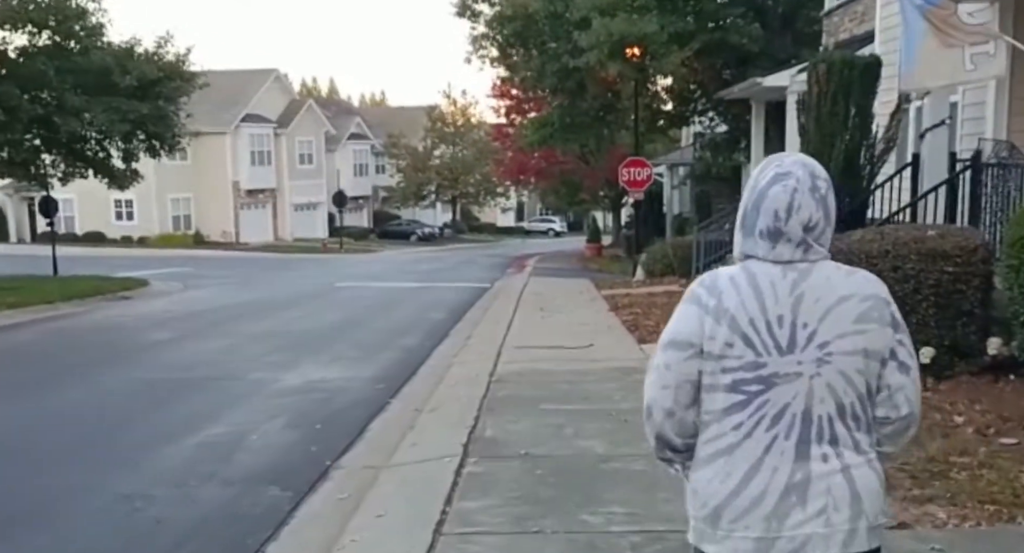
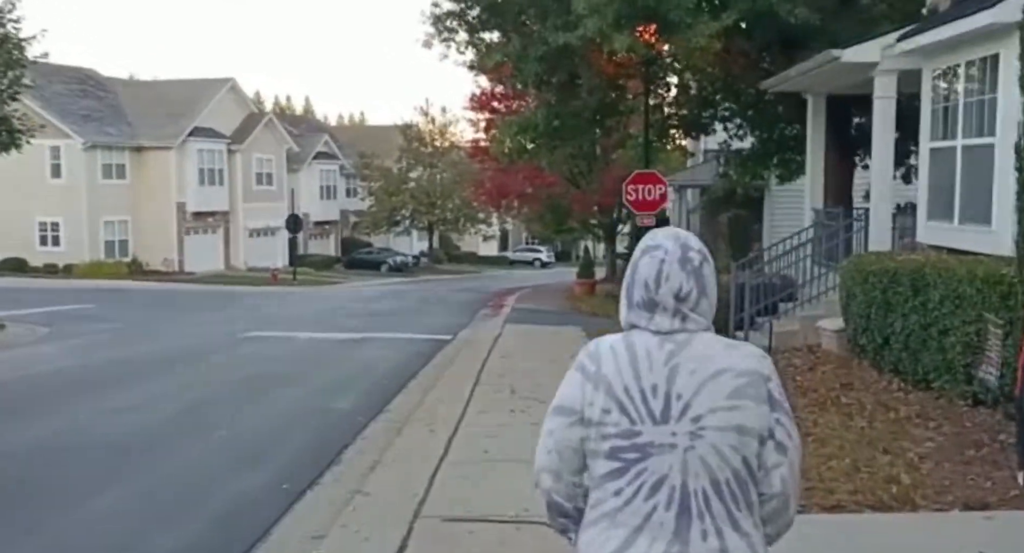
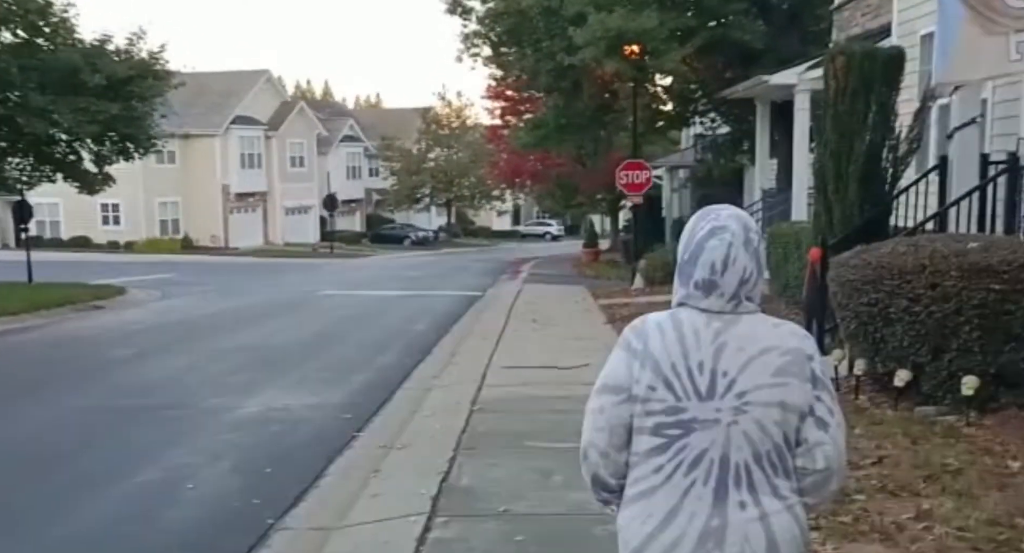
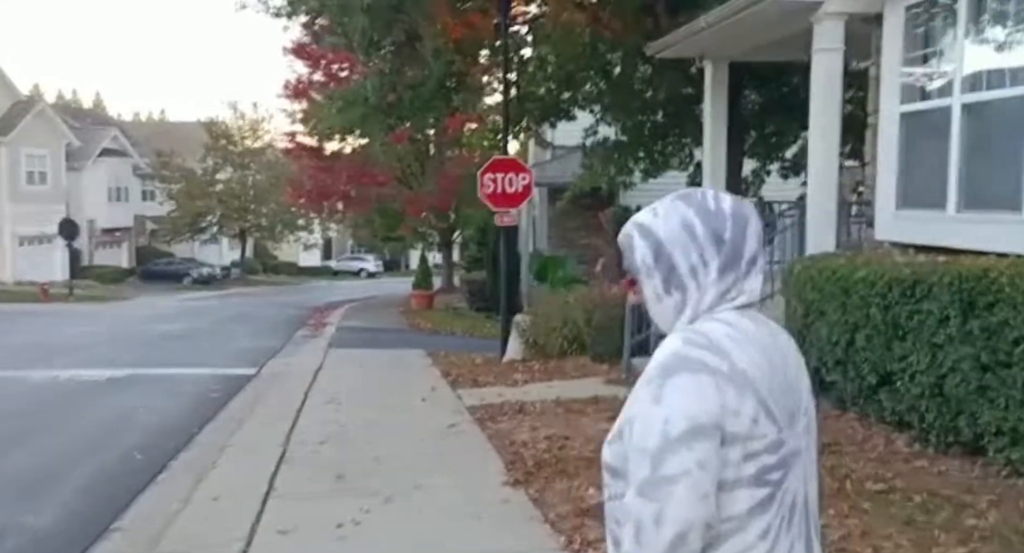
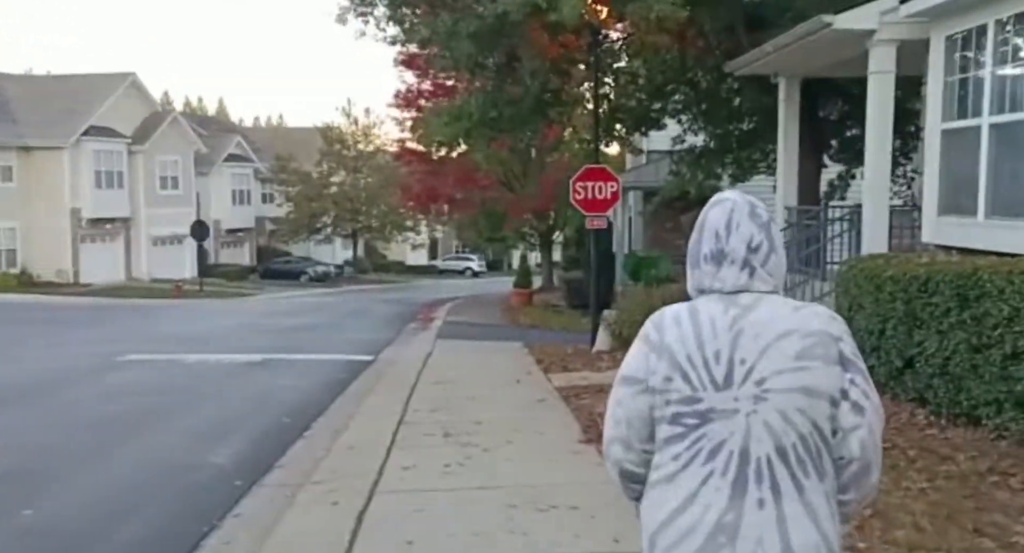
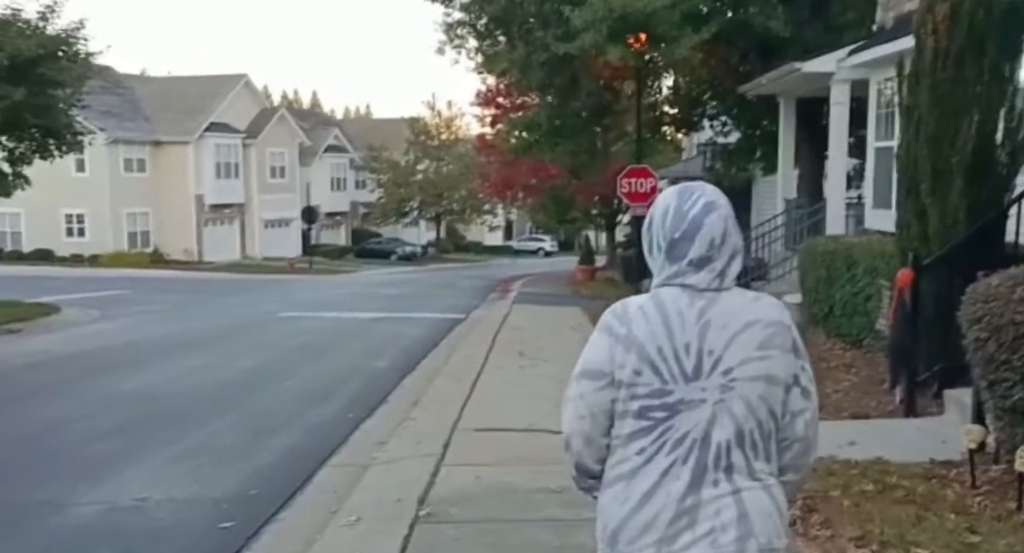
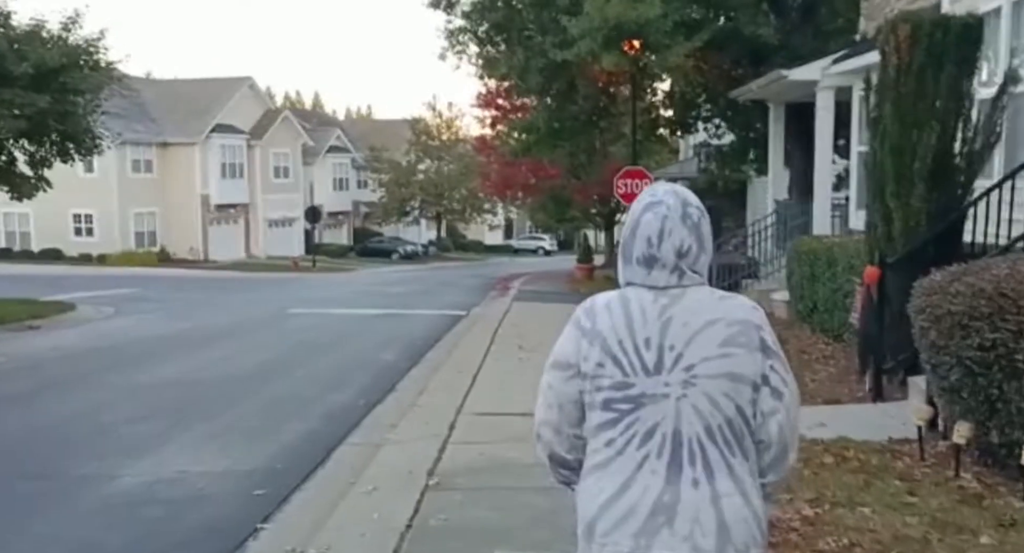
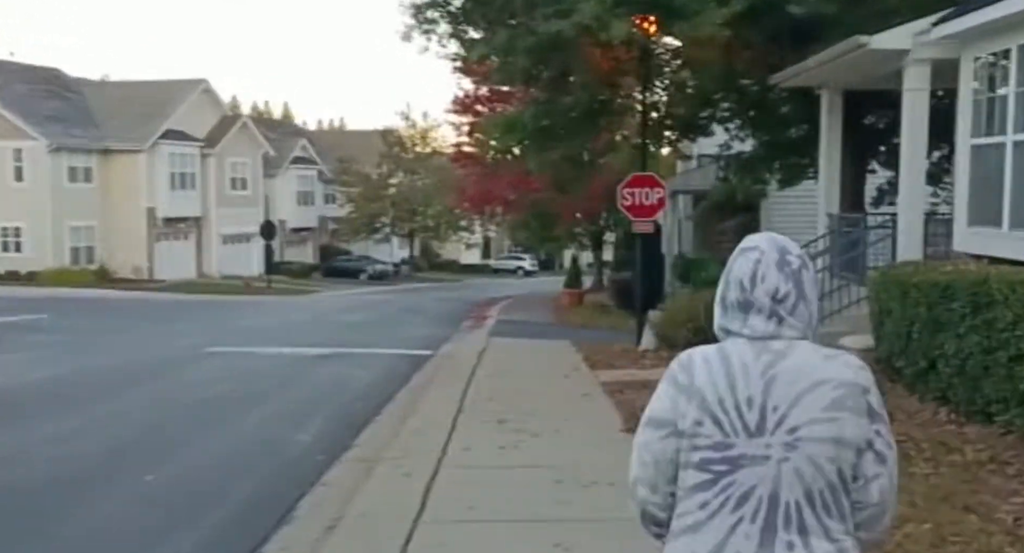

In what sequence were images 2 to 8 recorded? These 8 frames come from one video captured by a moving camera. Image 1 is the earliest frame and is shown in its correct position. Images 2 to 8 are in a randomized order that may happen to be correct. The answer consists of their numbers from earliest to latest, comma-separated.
3, 7, 6, 2, 8, 5, 4
